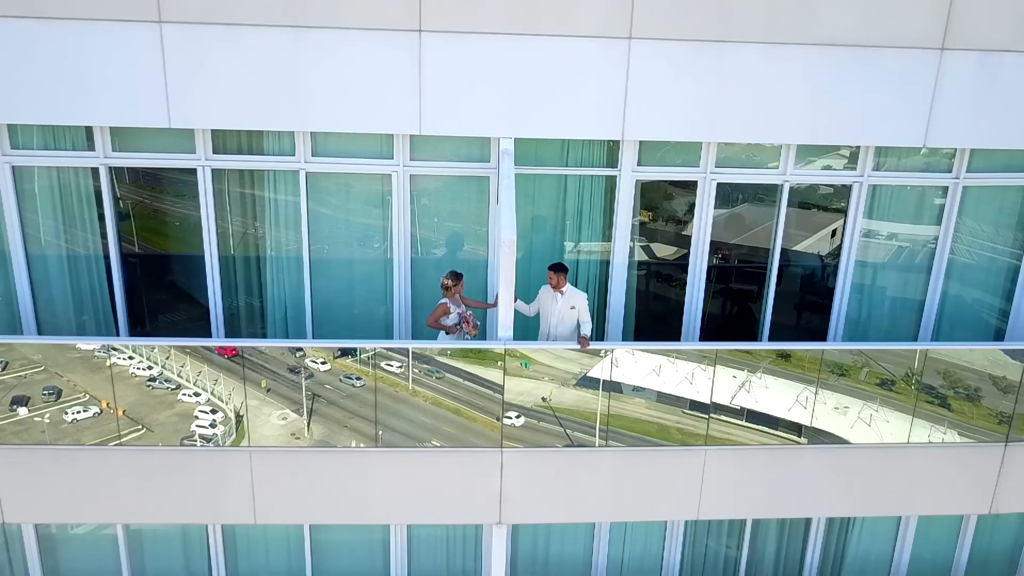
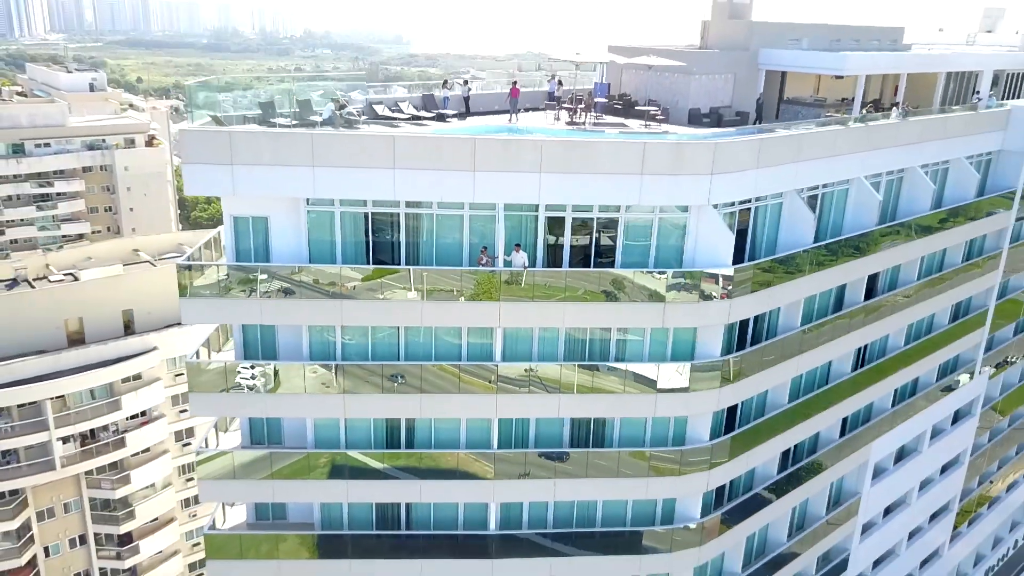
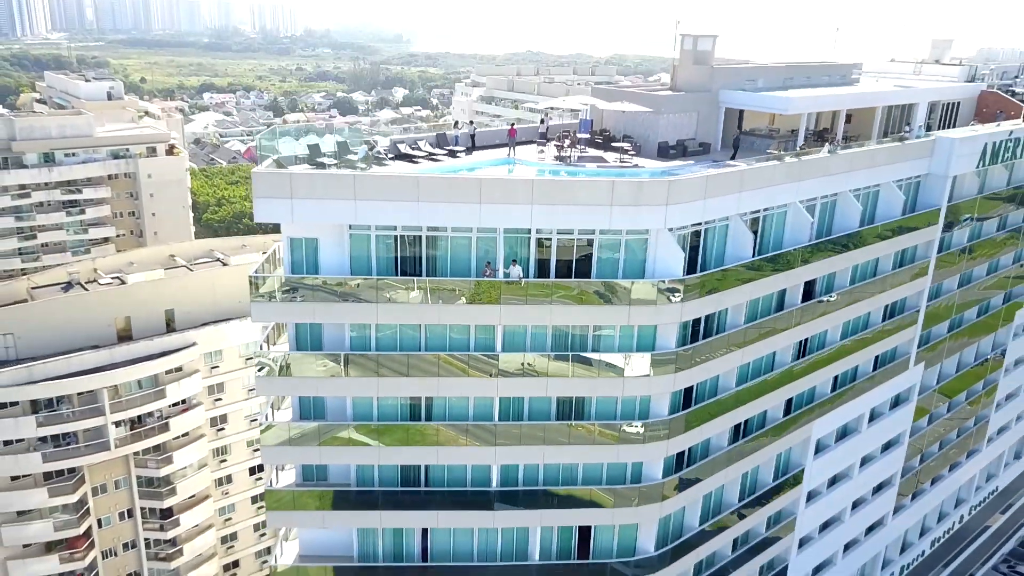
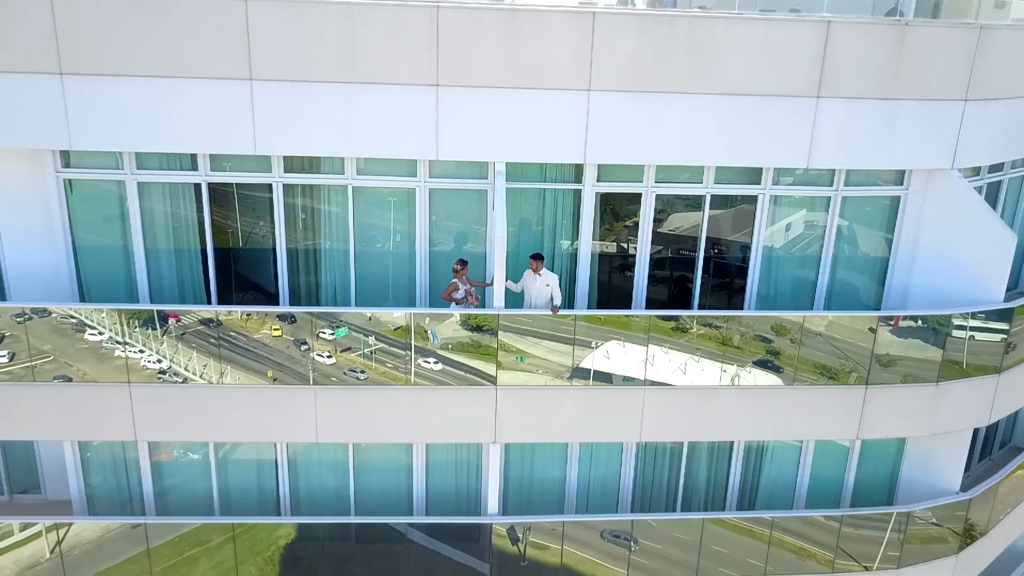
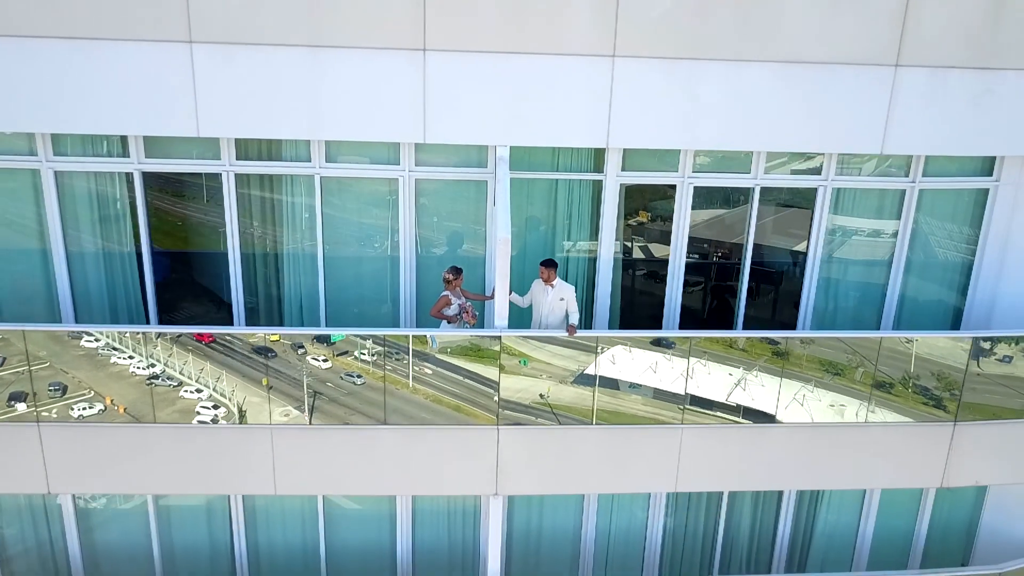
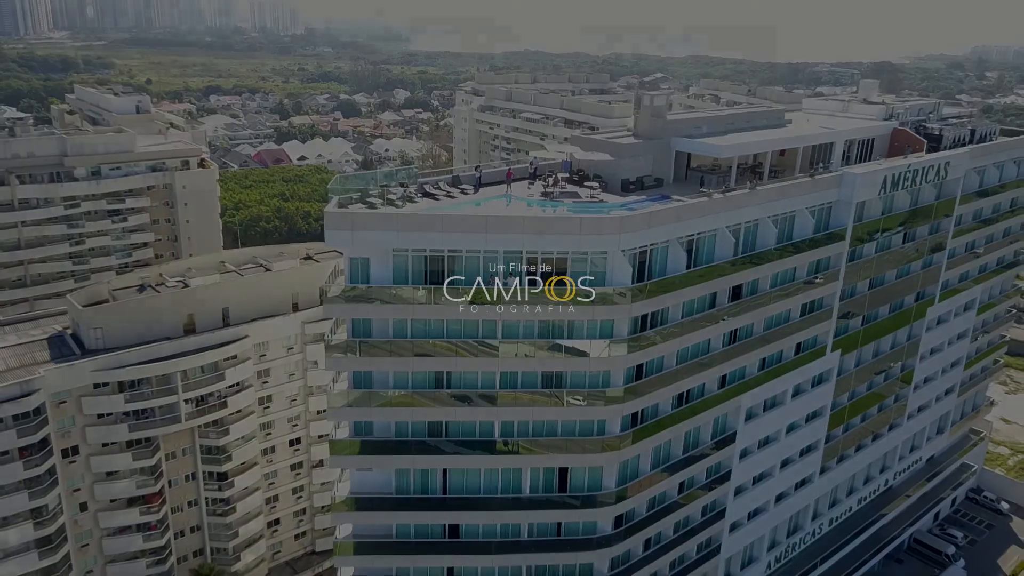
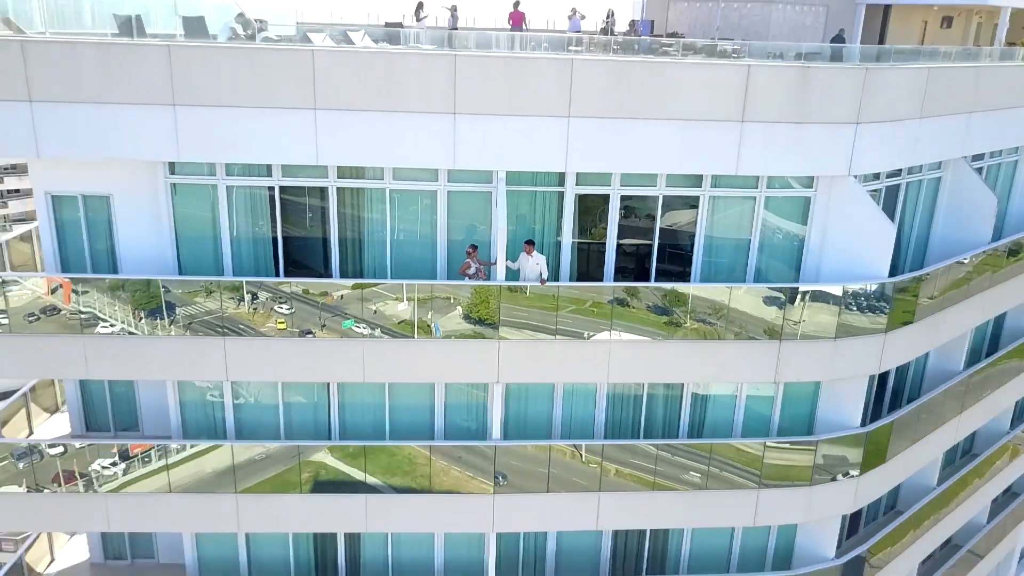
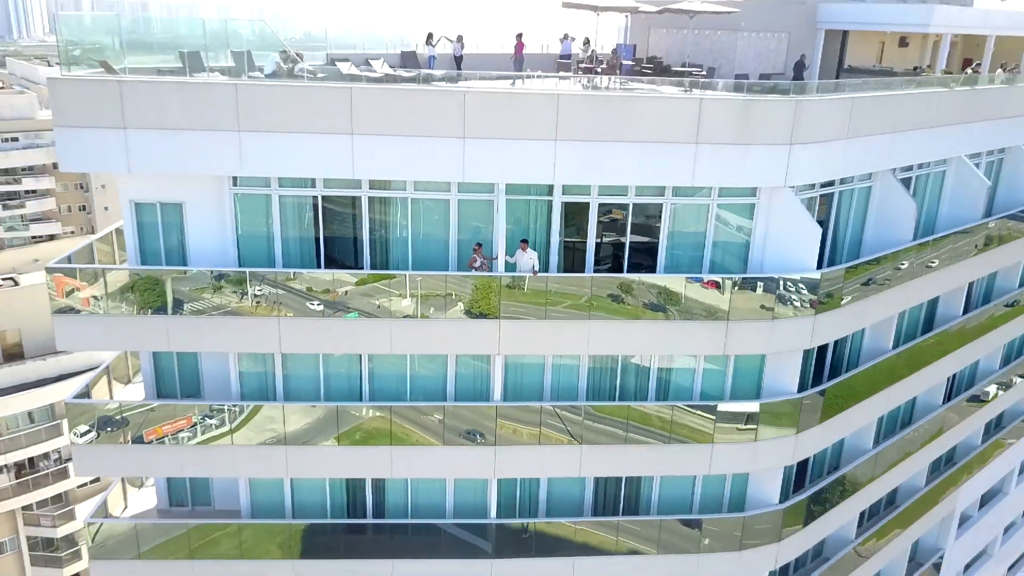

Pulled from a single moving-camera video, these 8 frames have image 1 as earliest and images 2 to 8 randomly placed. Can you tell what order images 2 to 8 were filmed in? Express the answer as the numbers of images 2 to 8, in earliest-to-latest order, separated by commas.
5, 4, 7, 8, 2, 3, 6
